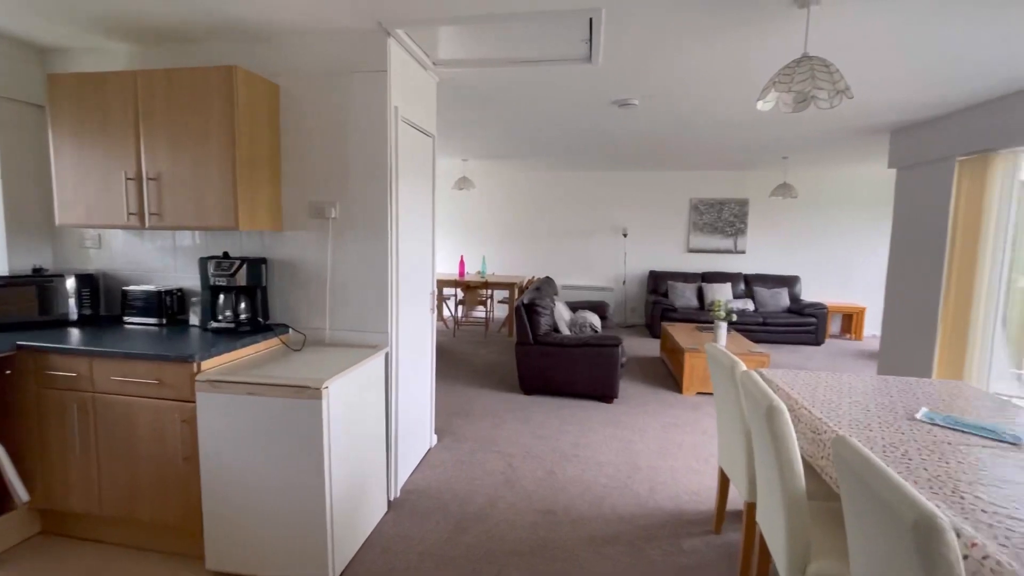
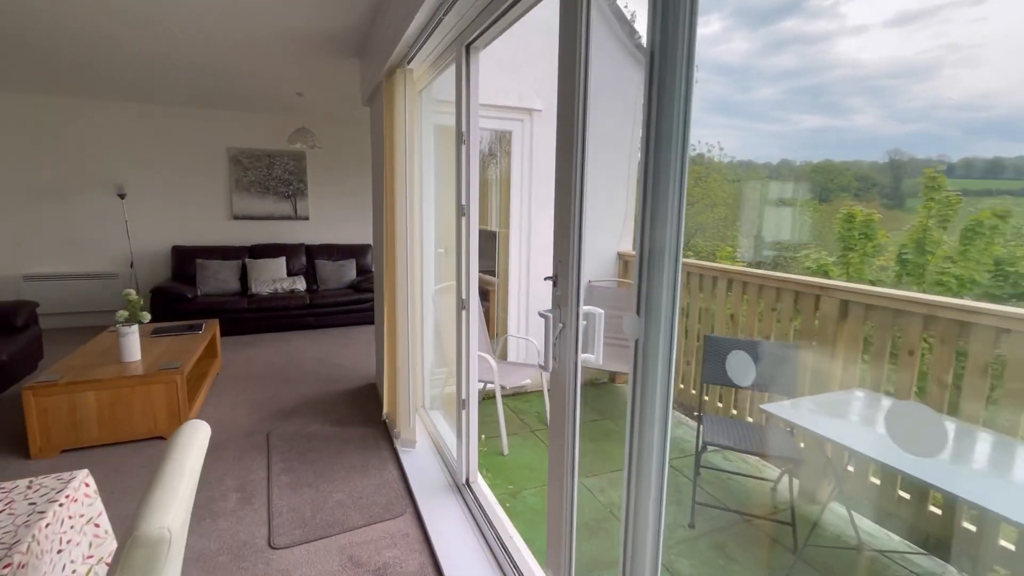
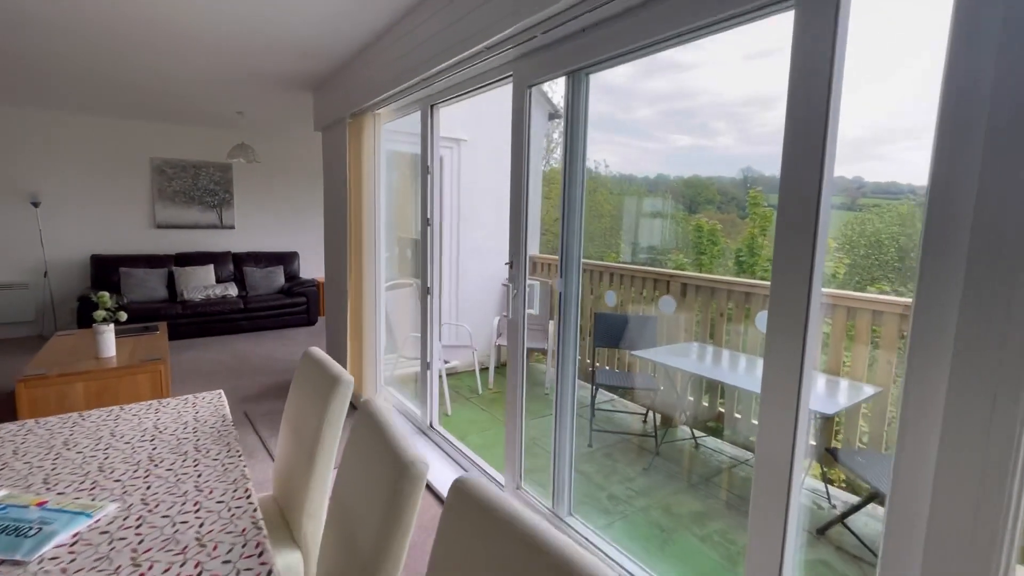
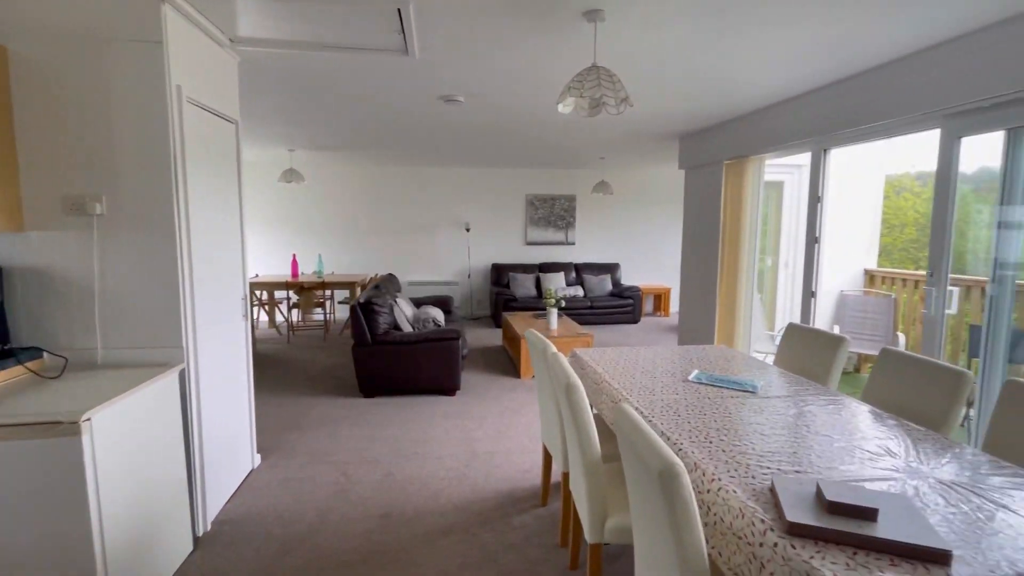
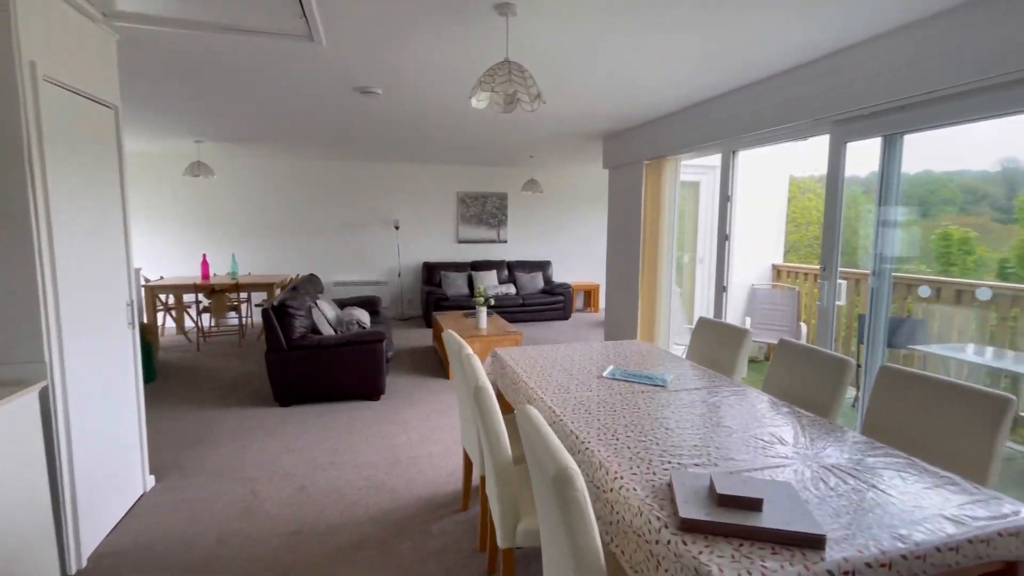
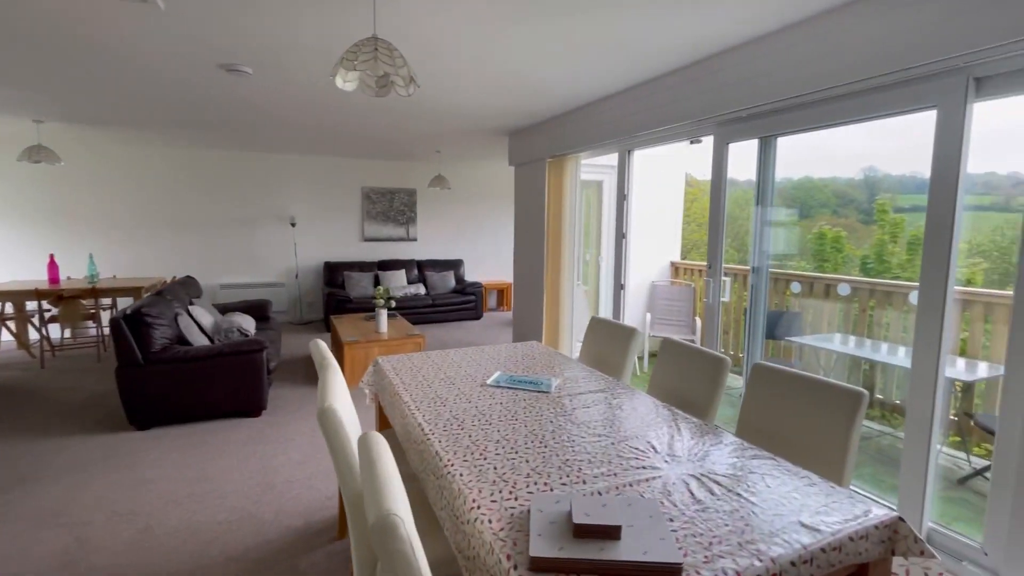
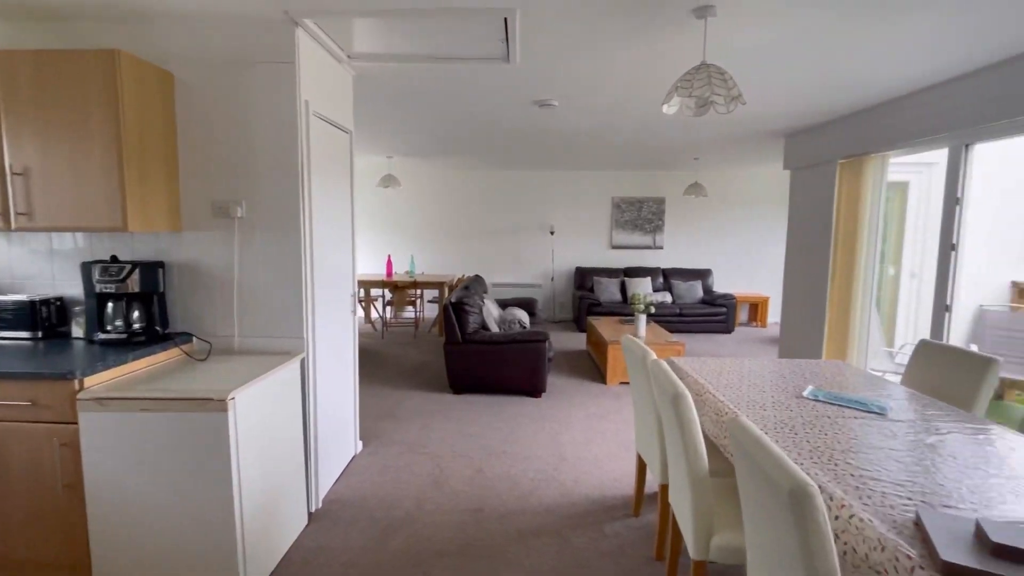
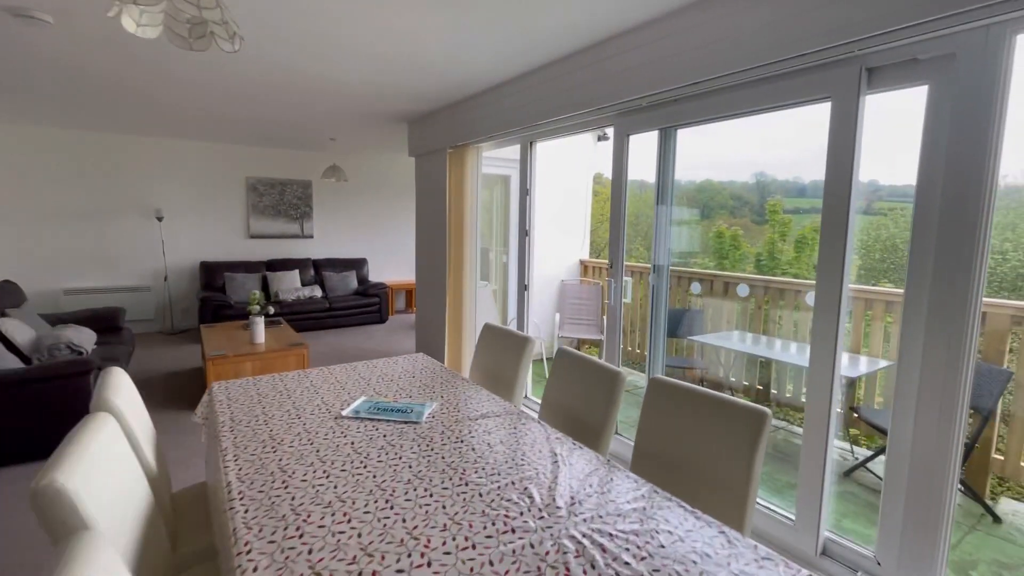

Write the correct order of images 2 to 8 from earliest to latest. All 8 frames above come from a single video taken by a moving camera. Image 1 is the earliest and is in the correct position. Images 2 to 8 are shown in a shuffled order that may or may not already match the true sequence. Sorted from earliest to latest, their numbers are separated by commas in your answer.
7, 4, 5, 6, 8, 3, 2
